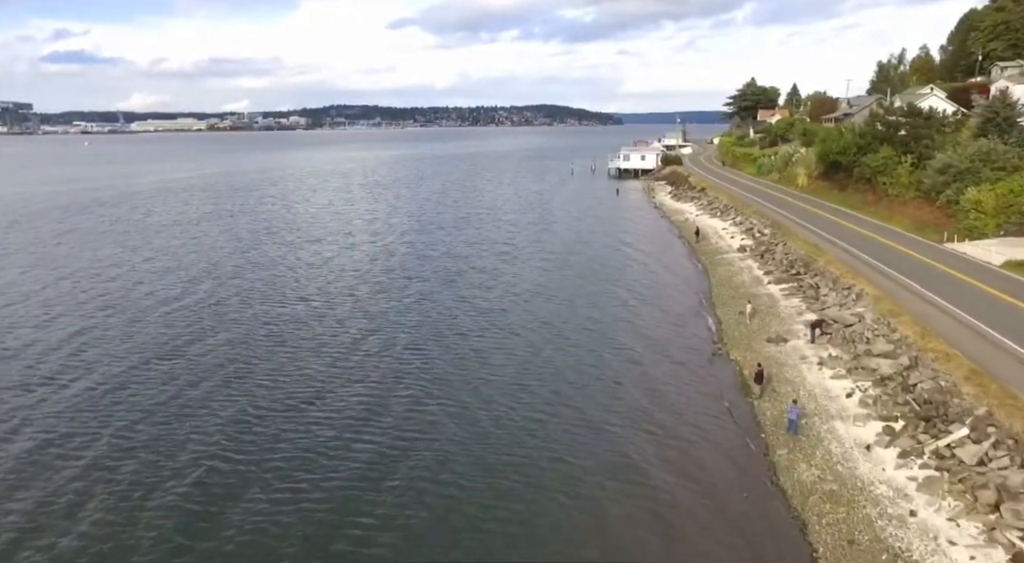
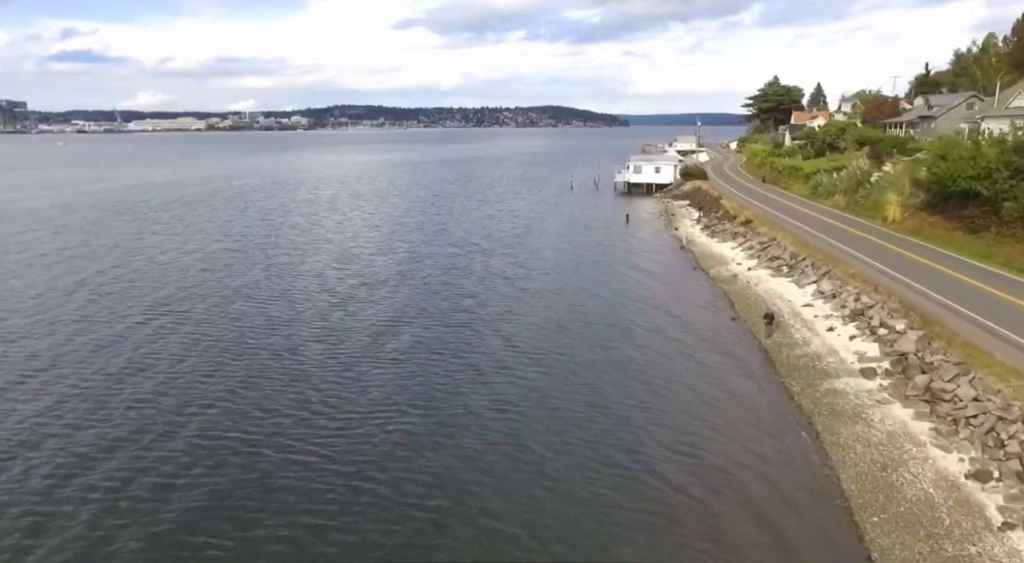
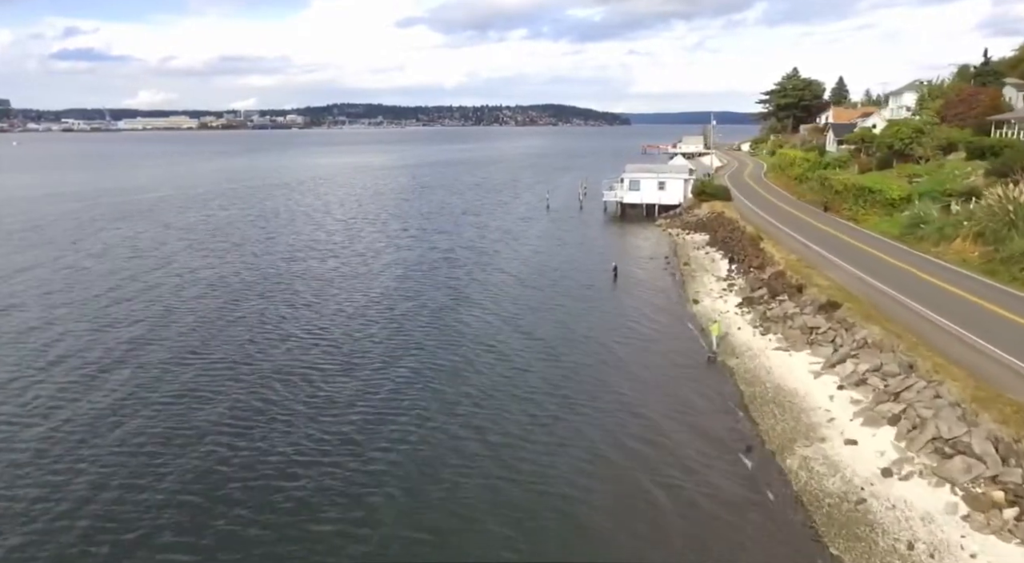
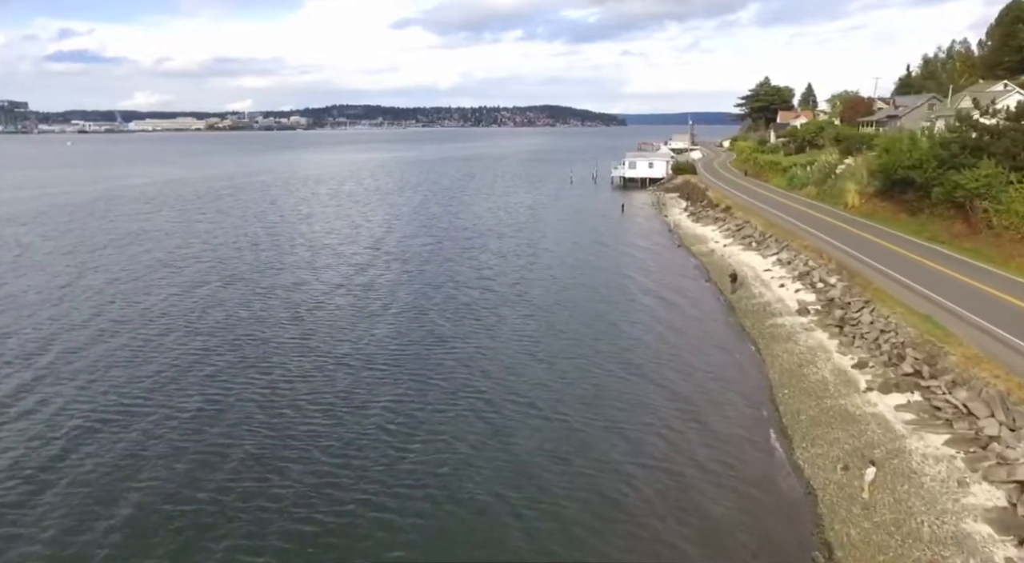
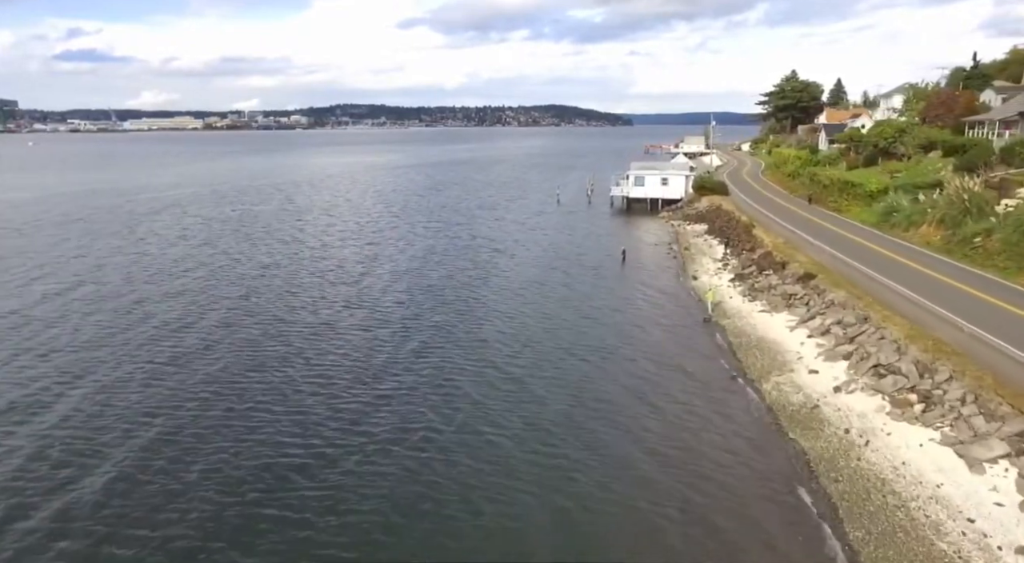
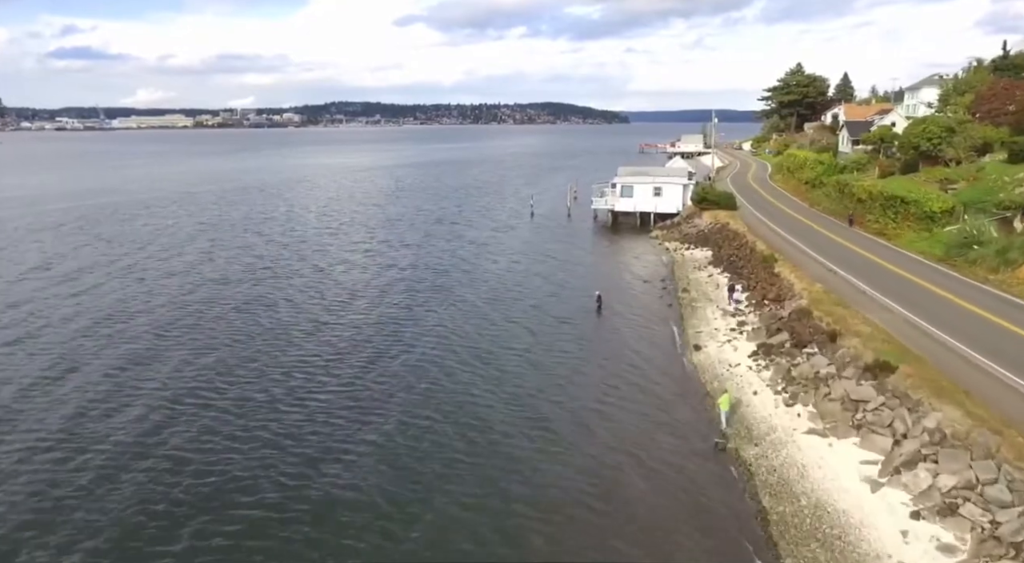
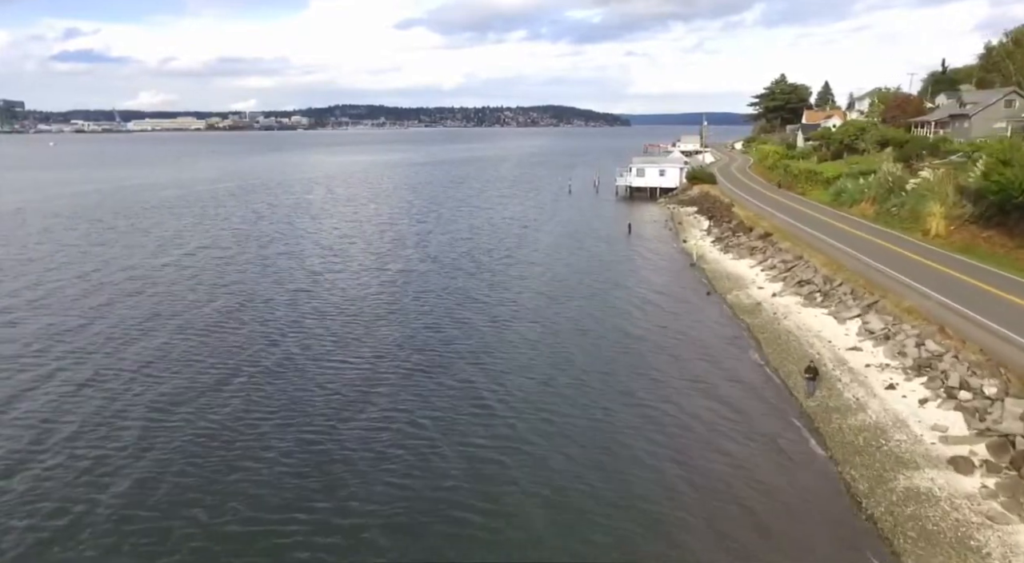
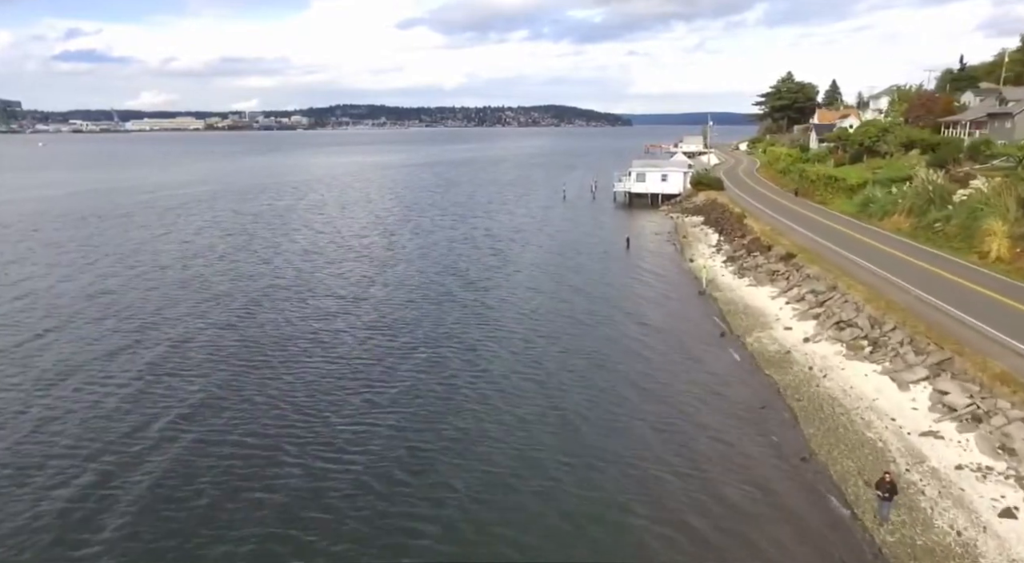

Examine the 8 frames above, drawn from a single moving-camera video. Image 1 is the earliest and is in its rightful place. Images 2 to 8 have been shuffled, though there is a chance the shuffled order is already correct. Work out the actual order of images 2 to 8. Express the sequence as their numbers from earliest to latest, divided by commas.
4, 2, 7, 8, 5, 3, 6
